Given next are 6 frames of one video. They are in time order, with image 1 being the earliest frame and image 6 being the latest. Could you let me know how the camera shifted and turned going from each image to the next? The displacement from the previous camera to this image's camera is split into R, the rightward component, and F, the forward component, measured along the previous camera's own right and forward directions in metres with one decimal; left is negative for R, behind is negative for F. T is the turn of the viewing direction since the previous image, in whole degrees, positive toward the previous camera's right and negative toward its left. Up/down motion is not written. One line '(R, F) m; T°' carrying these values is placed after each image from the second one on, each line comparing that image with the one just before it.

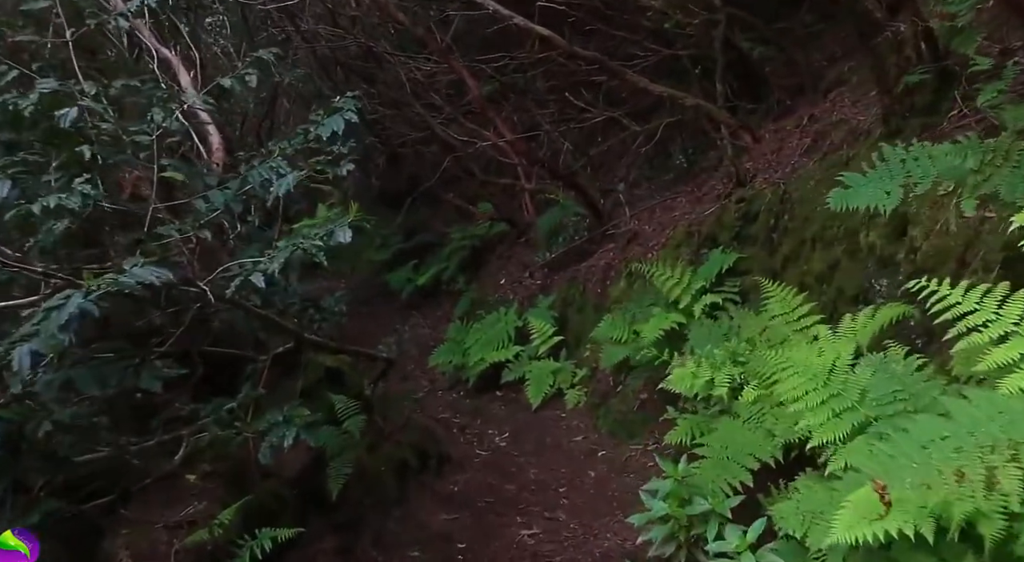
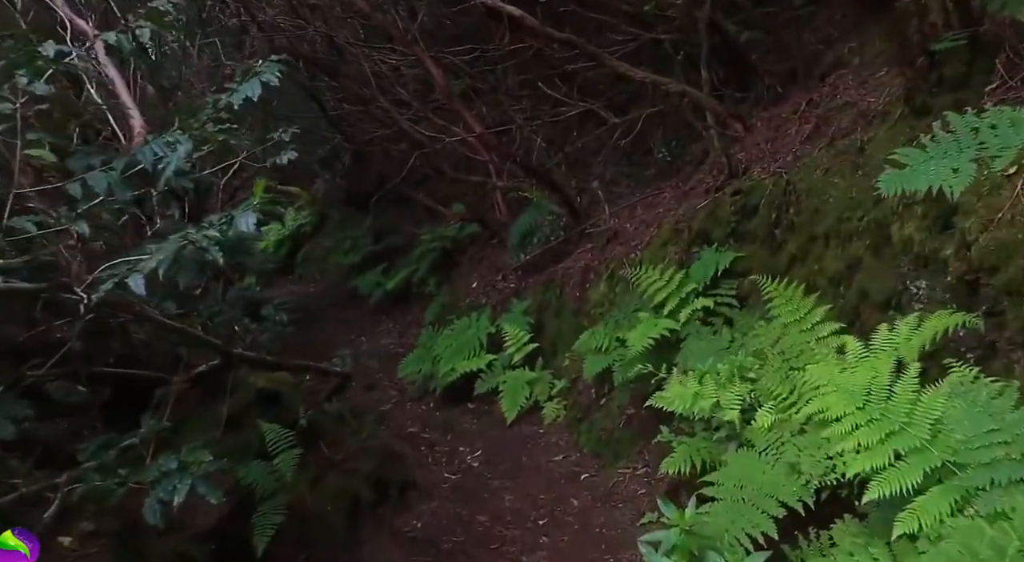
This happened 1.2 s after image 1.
(0.0, +0.7) m; +2°
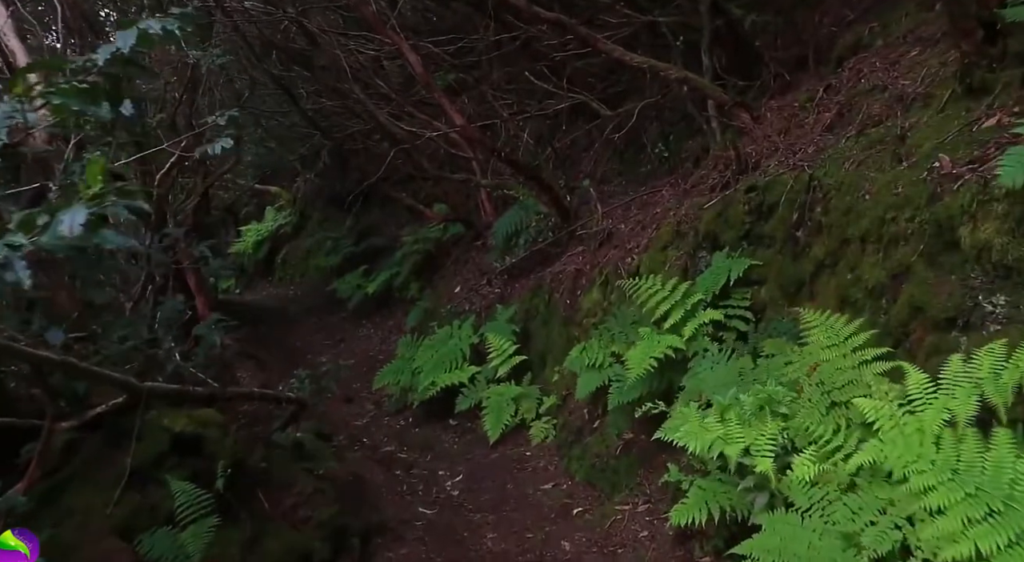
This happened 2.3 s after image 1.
(0.0, +0.7) m; +1°
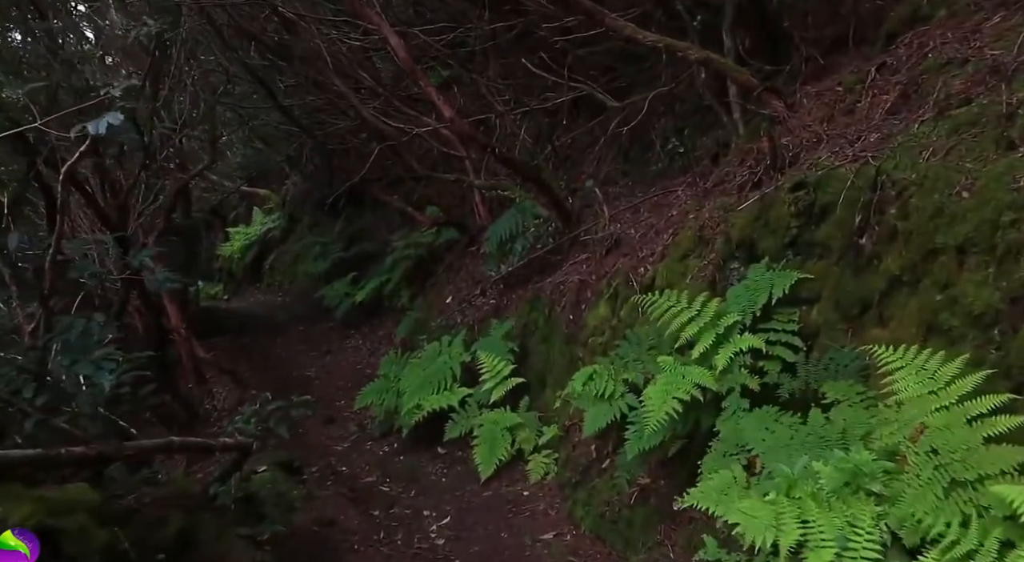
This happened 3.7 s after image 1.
(0.0, +1.0) m; 0°
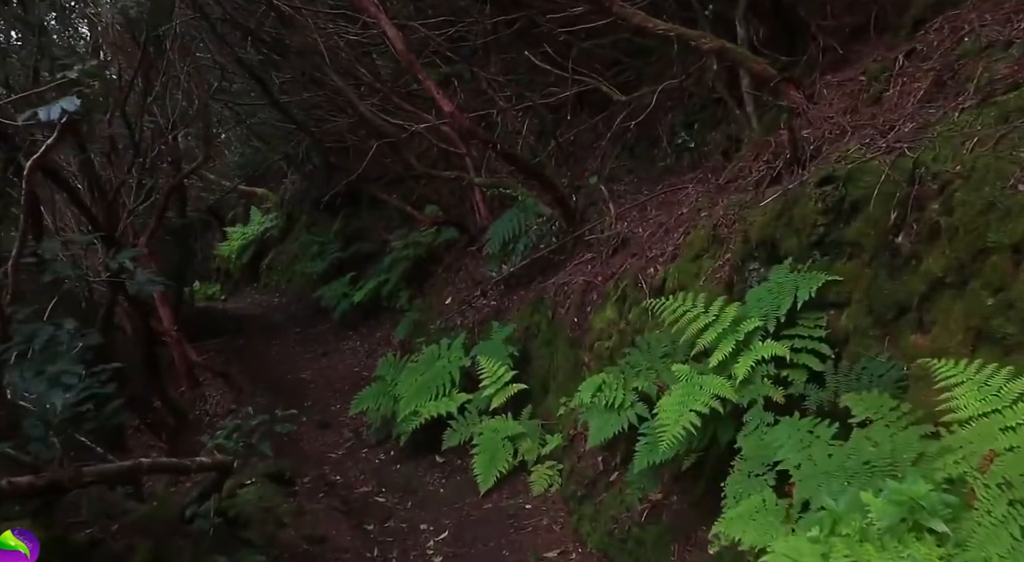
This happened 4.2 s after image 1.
(0.0, +0.3) m; 0°
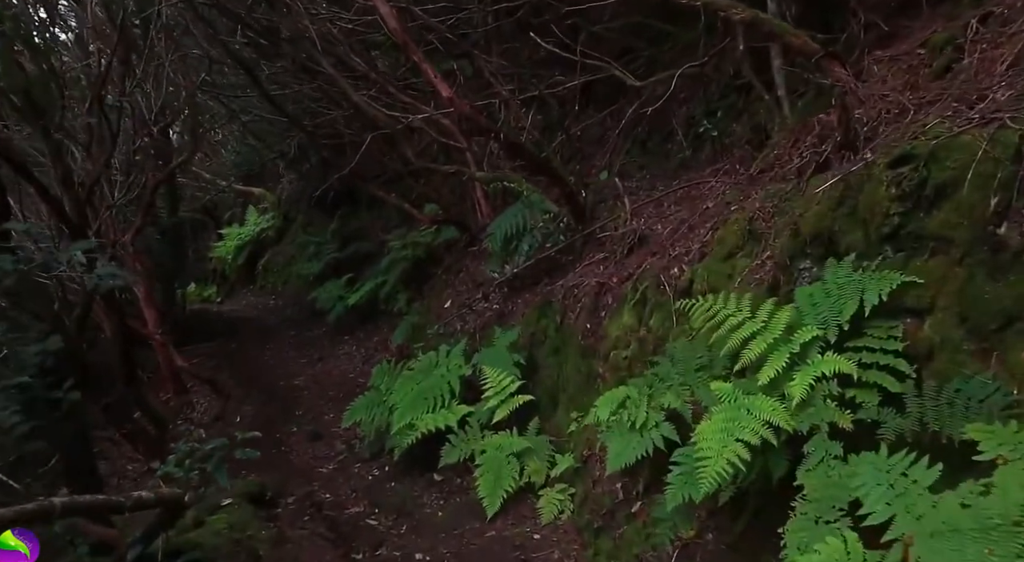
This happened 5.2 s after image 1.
(0.0, +0.7) m; 0°
